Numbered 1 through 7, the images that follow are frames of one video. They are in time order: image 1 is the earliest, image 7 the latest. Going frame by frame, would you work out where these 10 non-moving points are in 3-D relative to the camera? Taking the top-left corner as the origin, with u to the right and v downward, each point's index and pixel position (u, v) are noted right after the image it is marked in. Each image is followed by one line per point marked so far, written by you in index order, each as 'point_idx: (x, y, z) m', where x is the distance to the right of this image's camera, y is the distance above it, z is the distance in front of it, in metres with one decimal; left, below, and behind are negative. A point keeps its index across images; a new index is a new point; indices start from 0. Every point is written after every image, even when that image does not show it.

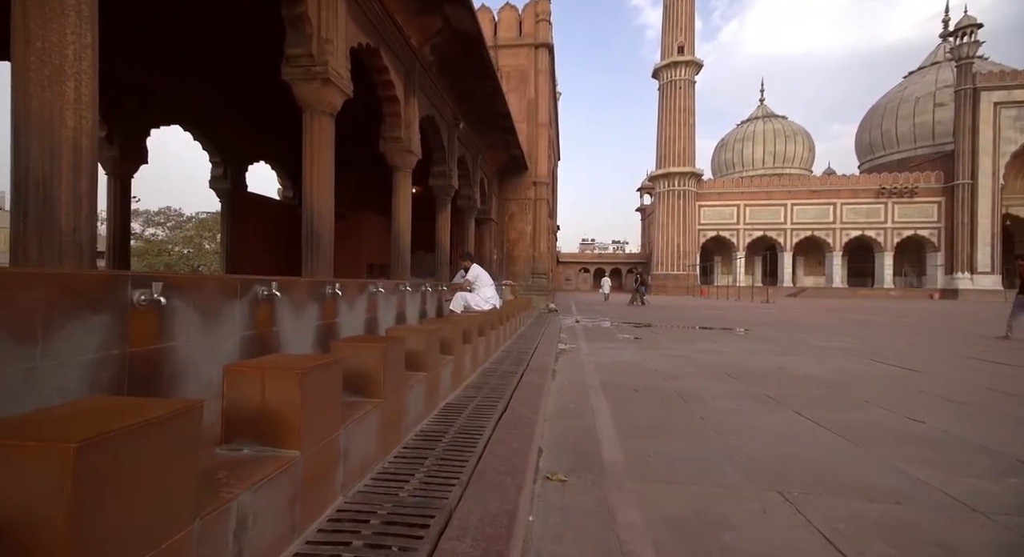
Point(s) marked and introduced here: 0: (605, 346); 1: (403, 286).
0: (+1.5, -1.1, +7.4) m
1: (-1.1, -0.1, +4.8) m
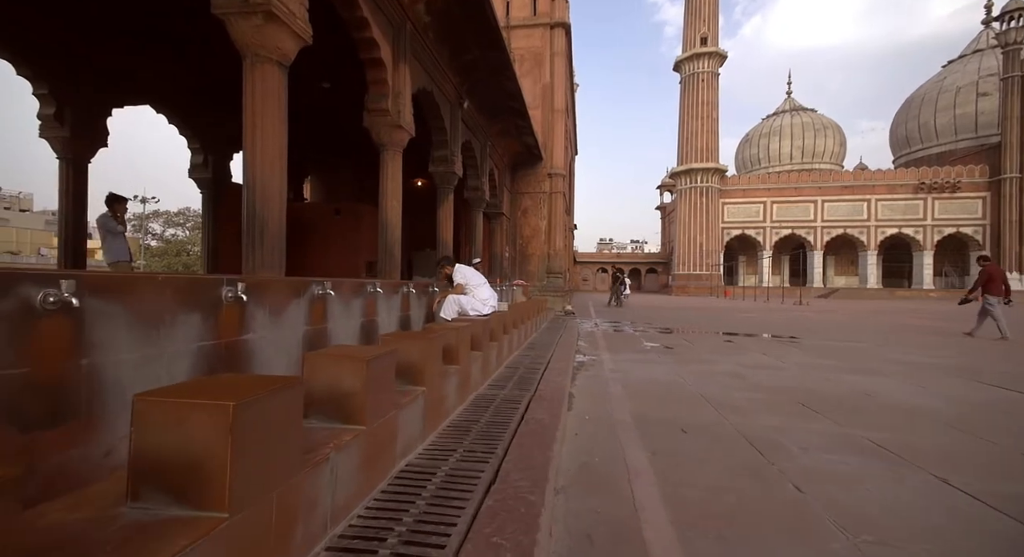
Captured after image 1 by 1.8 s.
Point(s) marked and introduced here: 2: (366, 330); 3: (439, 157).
0: (+1.6, -1.0, +6.2) m
1: (-1.1, -0.1, +3.7) m
2: (-1.1, -0.4, +3.5) m
3: (-1.2, +2.1, +8.1) m
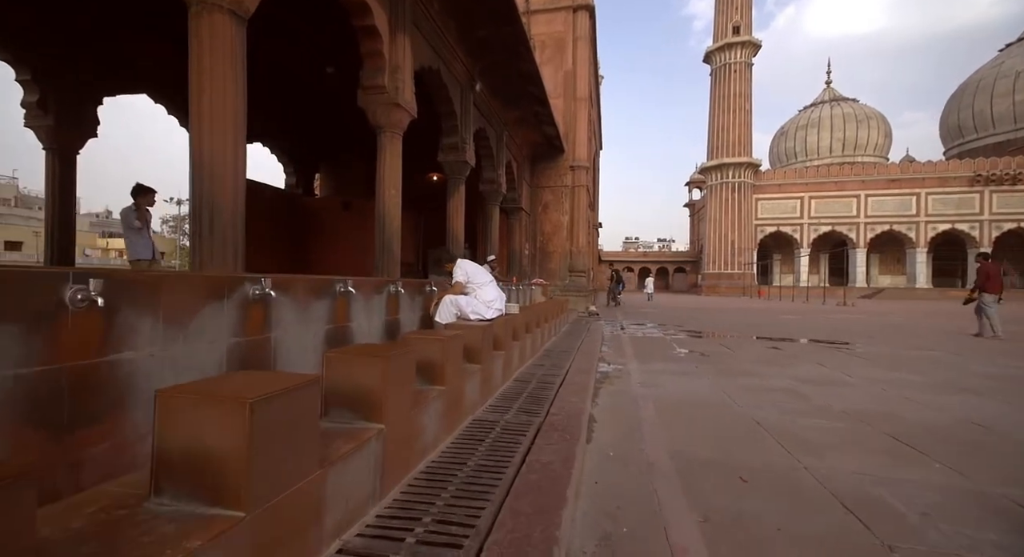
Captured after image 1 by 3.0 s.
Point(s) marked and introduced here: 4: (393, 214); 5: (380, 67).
0: (+1.7, -1.0, +5.4) m
1: (-1.0, 0.0, +3.0) m
2: (-1.1, -0.4, +2.8) m
3: (-1.0, +2.1, +7.4) m
4: (-1.3, +0.7, +5.3) m
5: (-1.4, +2.2, +5.0) m
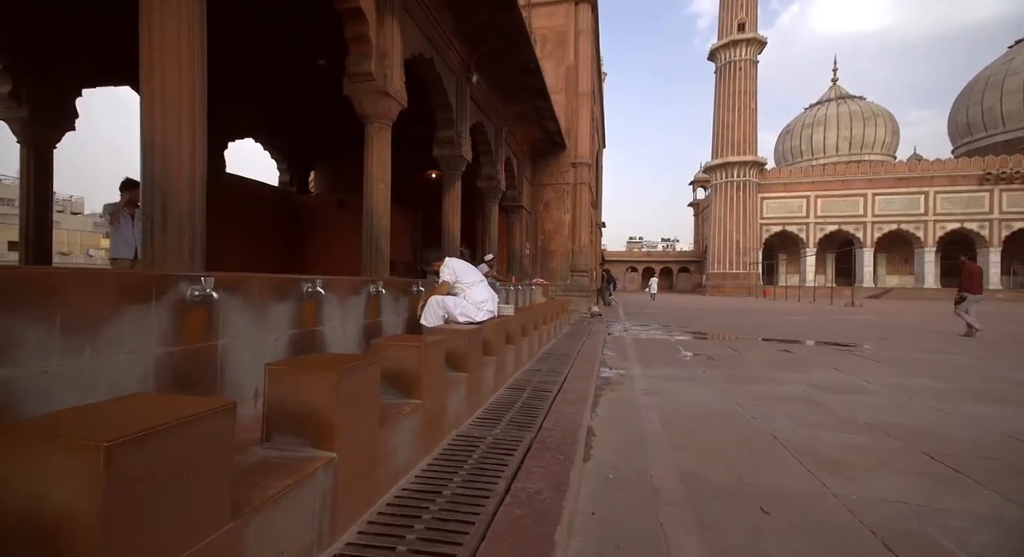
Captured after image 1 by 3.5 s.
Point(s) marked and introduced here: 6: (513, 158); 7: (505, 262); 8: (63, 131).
0: (+1.7, -1.0, +5.1) m
1: (-1.1, 0.0, +2.7) m
2: (-1.1, -0.3, +2.5) m
3: (-1.0, +2.1, +7.1) m
4: (-1.4, +0.7, +5.0) m
5: (-1.4, +2.2, +4.7) m
6: (0.0, +2.6, +10.6) m
7: (-0.2, +0.4, +11.7) m
8: (-5.9, +1.9, +6.2) m
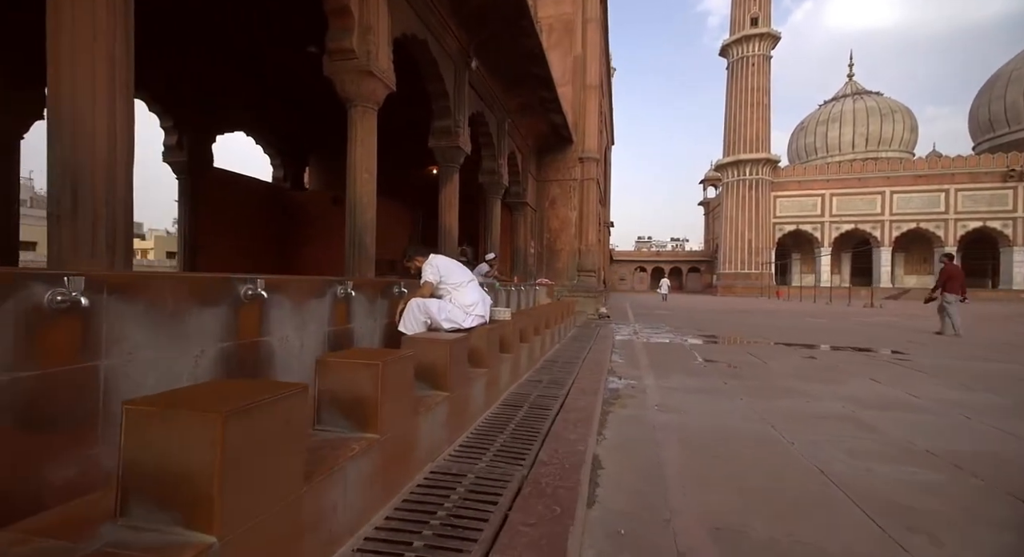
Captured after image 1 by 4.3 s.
0: (+1.7, -1.0, +4.6) m
1: (-1.2, 0.0, +2.2) m
2: (-1.2, -0.3, +2.1) m
3: (-1.0, +2.1, +6.6) m
4: (-1.4, +0.7, +4.6) m
5: (-1.4, +2.2, +4.2) m
6: (+0.1, +2.6, +10.1) m
7: (-0.1, +0.4, +11.2) m
8: (-5.8, +1.9, +5.8) m
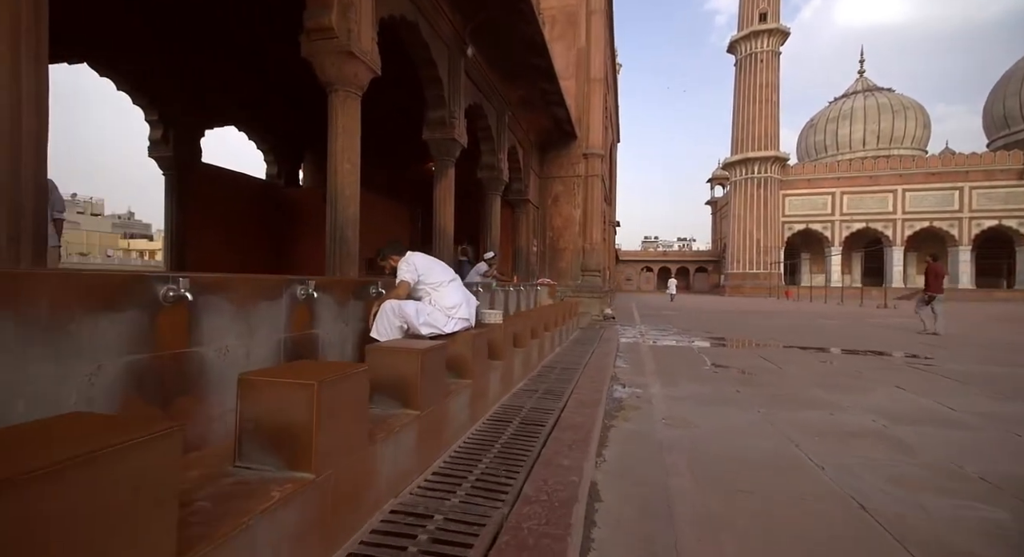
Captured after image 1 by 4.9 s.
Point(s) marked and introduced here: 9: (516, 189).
0: (+1.6, -1.0, +4.2) m
1: (-1.2, 0.0, +1.8) m
2: (-1.3, -0.3, +1.7) m
3: (-1.0, +2.1, +6.3) m
4: (-1.4, +0.7, +4.2) m
5: (-1.5, +2.2, +3.9) m
6: (+0.1, +2.7, +9.7) m
7: (-0.1, +0.4, +10.8) m
8: (-5.9, +1.9, +5.5) m
9: (+0.1, +1.9, +10.2) m
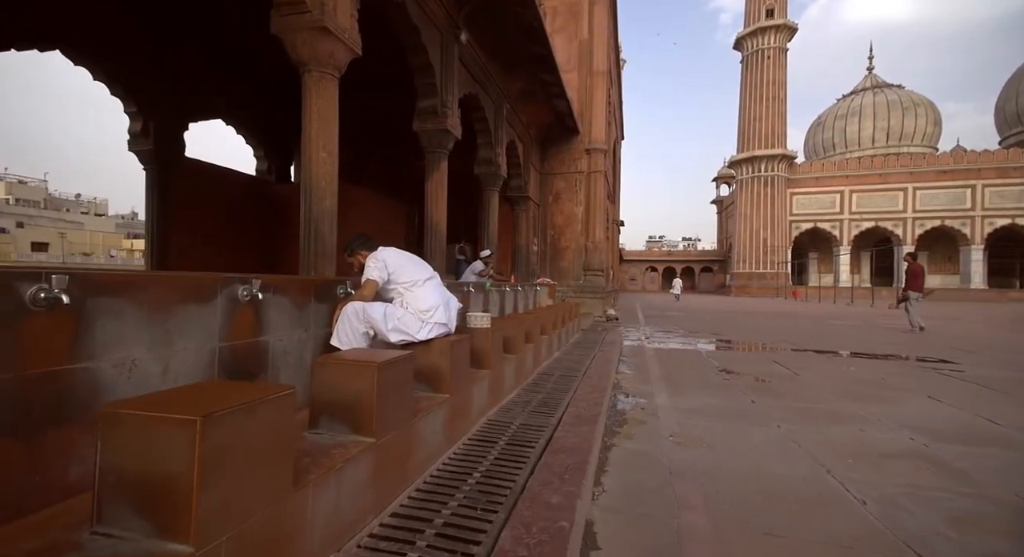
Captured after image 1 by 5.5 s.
0: (+1.5, -1.0, +3.8) m
1: (-1.3, 0.0, +1.5) m
2: (-1.4, -0.3, +1.3) m
3: (-1.1, +2.1, +5.9) m
4: (-1.5, +0.7, +3.8) m
5: (-1.6, +2.2, +3.5) m
6: (+0.1, +2.7, +9.3) m
7: (-0.1, +0.4, +10.4) m
8: (-5.9, +1.9, +5.2) m
9: (+0.1, +1.9, +9.8) m
